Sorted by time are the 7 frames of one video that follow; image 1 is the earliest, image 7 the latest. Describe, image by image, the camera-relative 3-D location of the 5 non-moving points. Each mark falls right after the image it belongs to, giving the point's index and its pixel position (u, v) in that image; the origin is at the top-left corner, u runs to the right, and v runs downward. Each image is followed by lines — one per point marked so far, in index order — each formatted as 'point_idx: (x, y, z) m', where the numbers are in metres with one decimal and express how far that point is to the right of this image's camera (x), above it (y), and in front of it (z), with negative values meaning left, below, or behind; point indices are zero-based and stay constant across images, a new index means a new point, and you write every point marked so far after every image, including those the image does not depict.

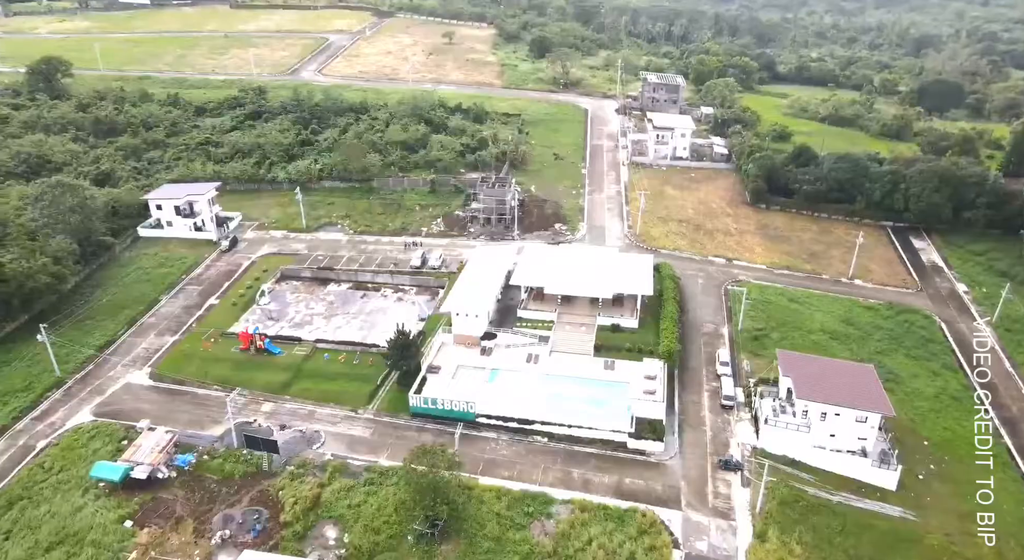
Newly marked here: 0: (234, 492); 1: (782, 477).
0: (-7.0, -5.3, +17.8) m
1: (+7.1, -5.2, +18.9) m
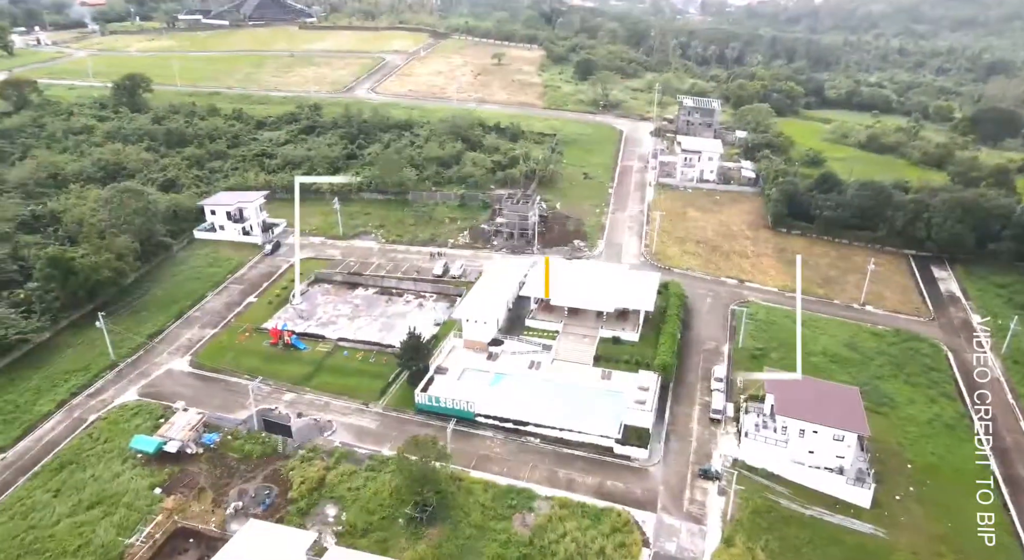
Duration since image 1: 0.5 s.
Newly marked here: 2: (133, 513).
0: (-7.3, -5.3, +19.9) m
1: (+6.8, -5.8, +19.7) m
2: (-9.9, -6.1, +18.6) m
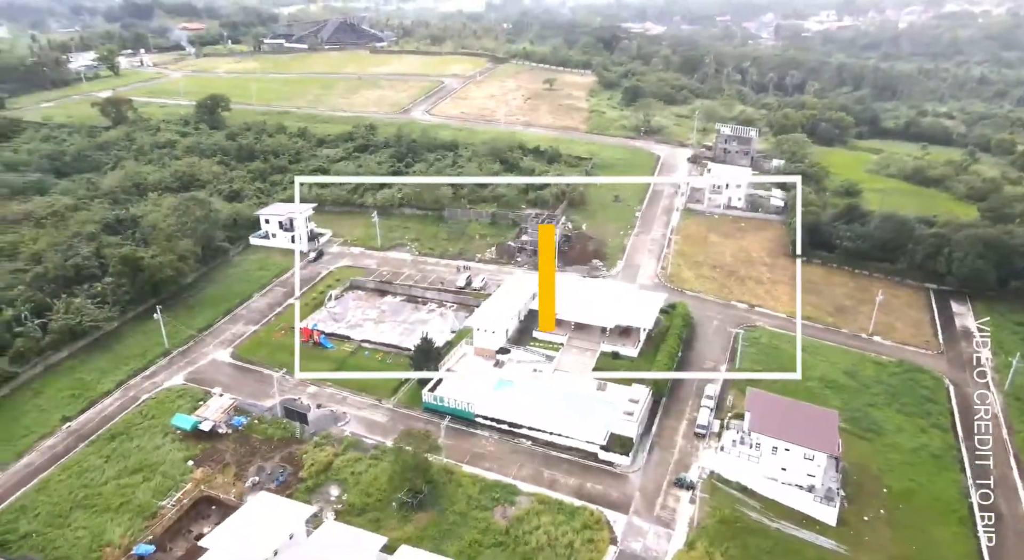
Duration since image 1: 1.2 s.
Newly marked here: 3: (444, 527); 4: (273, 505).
0: (-7.6, -5.4, +22.4) m
1: (+6.3, -6.4, +20.8) m
2: (-10.4, -6.0, +21.4) m
3: (-1.9, -6.9, +20.0) m
4: (-6.6, -6.2, +19.4) m
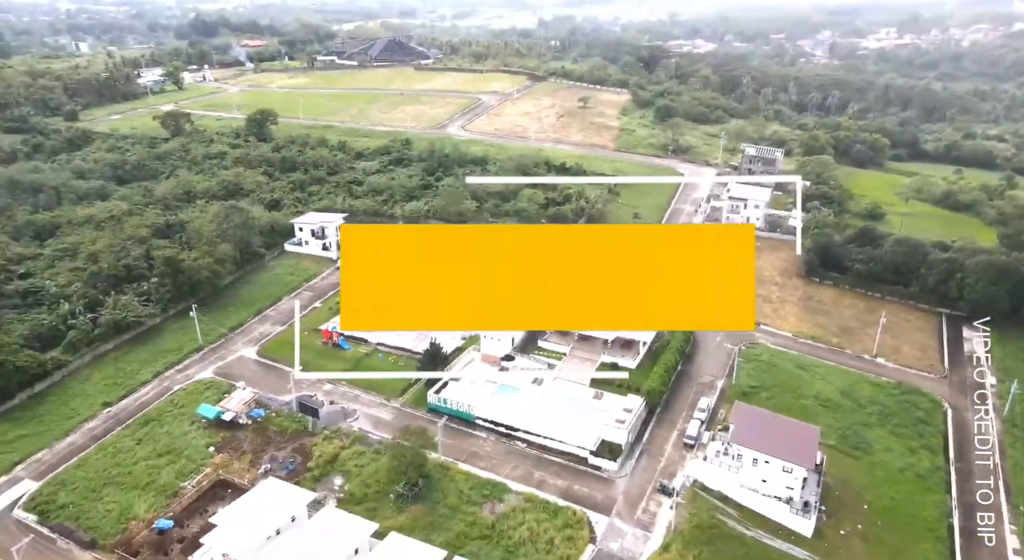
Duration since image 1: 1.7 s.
0: (-7.8, -5.5, +24.3) m
1: (+6.0, -7.0, +21.7) m
2: (-10.6, -6.0, +23.5) m
3: (-2.3, -7.2, +21.4) m
4: (-7.0, -6.3, +21.2) m
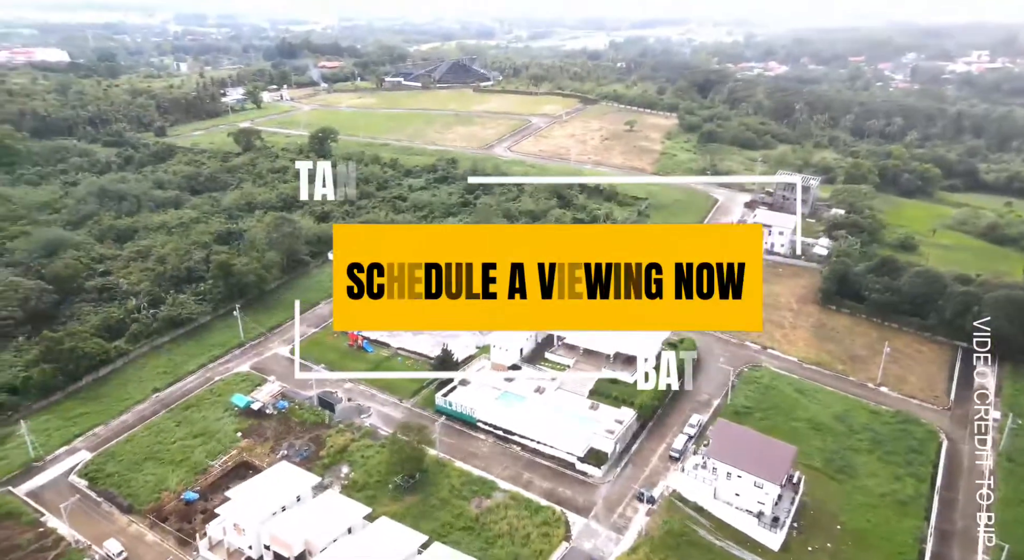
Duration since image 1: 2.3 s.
0: (-7.9, -5.7, +26.9) m
1: (+5.5, -7.6, +22.8) m
2: (-10.8, -6.1, +26.3) m
3: (-2.8, -7.5, +23.4) m
4: (-7.5, -6.4, +23.6) m
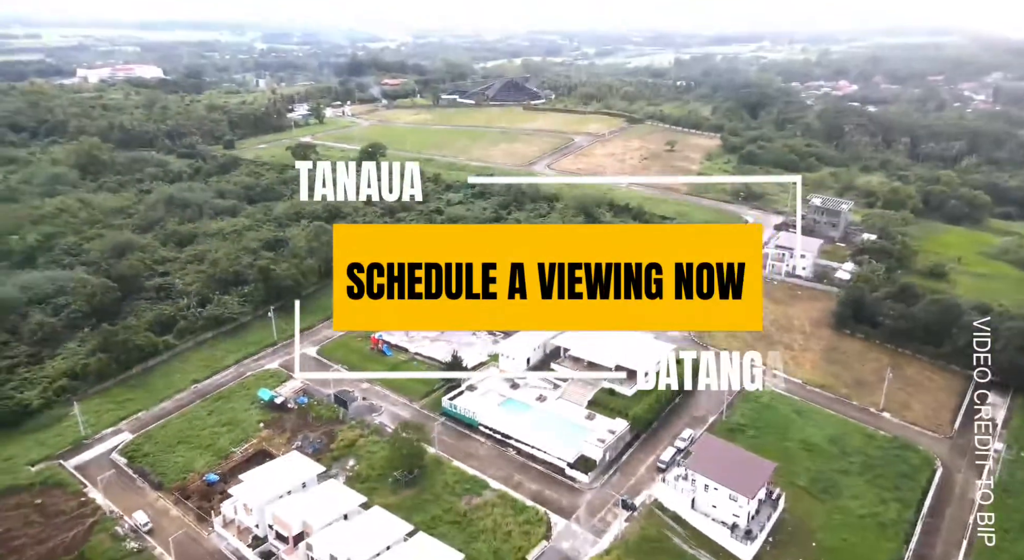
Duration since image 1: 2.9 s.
0: (-7.9, -5.9, +29.1) m
1: (+4.9, -8.2, +23.8) m
2: (-10.9, -6.2, +28.8) m
3: (-3.2, -7.8, +25.2) m
4: (-7.8, -6.6, +25.8) m
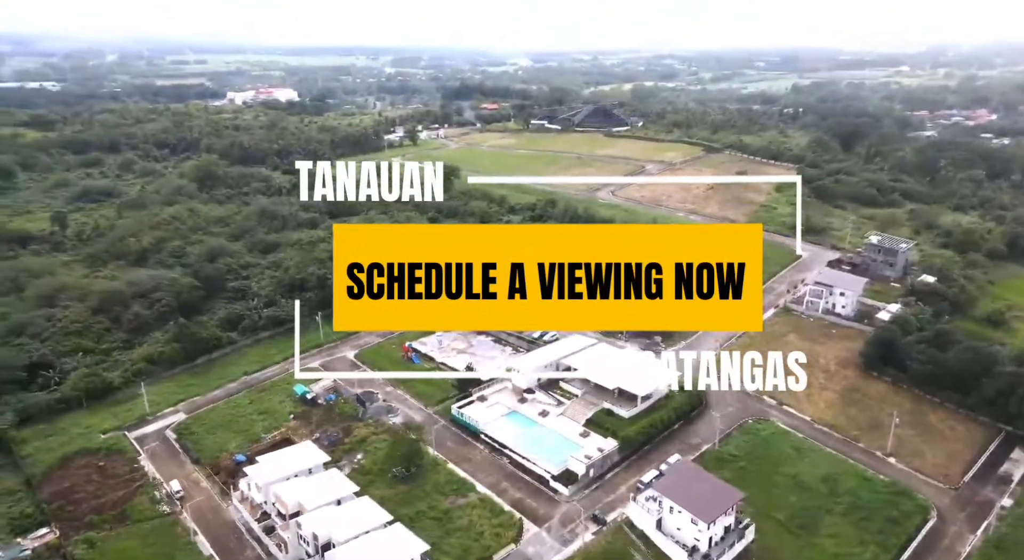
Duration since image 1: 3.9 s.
0: (-7.8, -6.3, +32.0) m
1: (+3.9, -9.1, +24.6) m
2: (-10.8, -6.5, +32.3) m
3: (-3.9, -8.3, +27.3) m
4: (-8.2, -6.9, +28.8) m
